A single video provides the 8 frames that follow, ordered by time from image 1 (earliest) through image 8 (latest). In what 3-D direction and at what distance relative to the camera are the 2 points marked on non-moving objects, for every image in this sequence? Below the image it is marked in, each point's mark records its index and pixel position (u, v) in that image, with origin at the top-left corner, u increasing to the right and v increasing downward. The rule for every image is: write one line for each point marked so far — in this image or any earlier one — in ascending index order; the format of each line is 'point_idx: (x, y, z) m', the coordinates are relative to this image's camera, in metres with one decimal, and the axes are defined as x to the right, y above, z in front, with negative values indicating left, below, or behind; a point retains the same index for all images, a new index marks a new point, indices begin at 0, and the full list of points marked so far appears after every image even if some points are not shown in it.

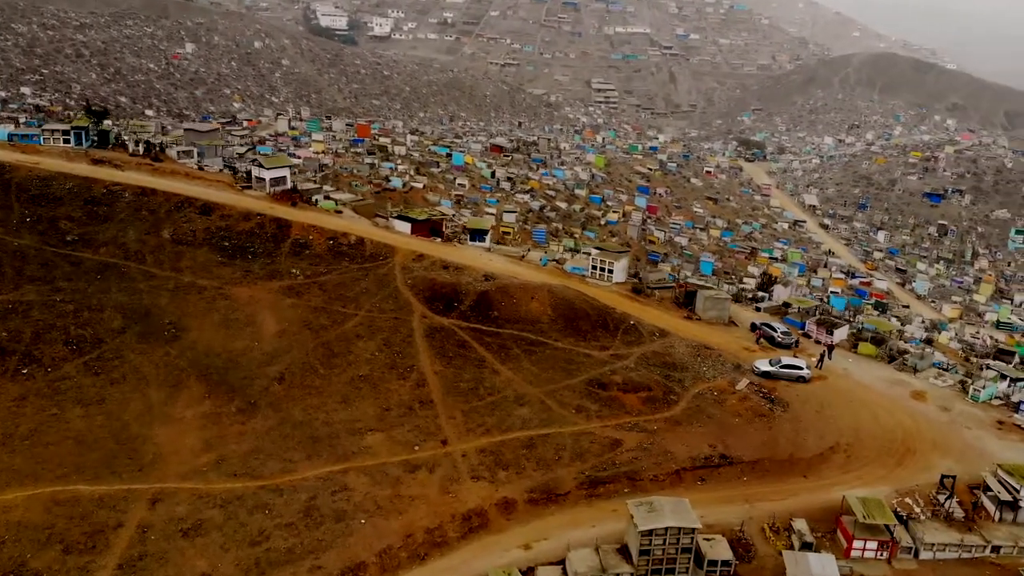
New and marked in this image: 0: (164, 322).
0: (-6.9, -0.7, +18.9) m
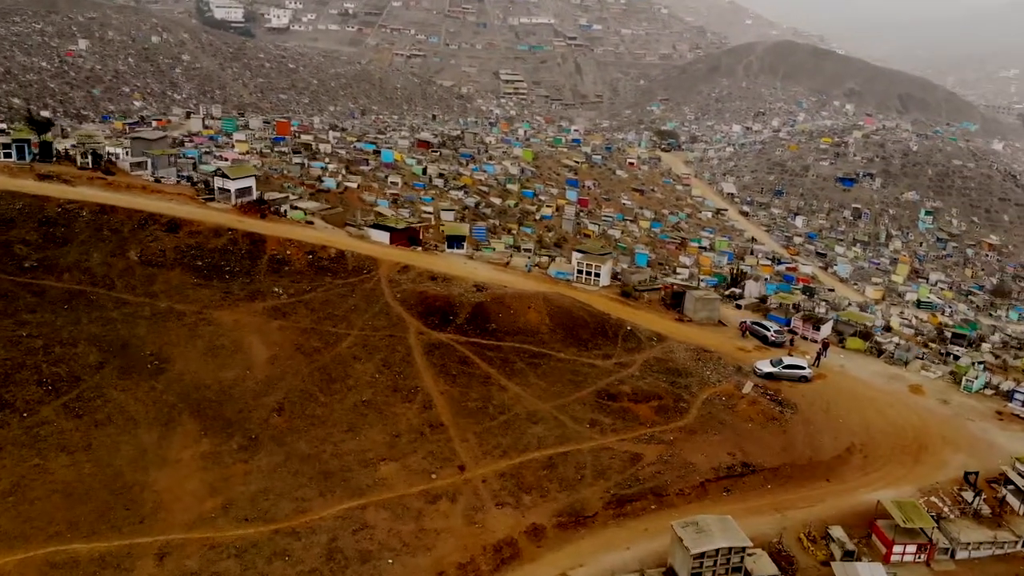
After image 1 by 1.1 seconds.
0: (-6.6, -1.2, +17.2) m
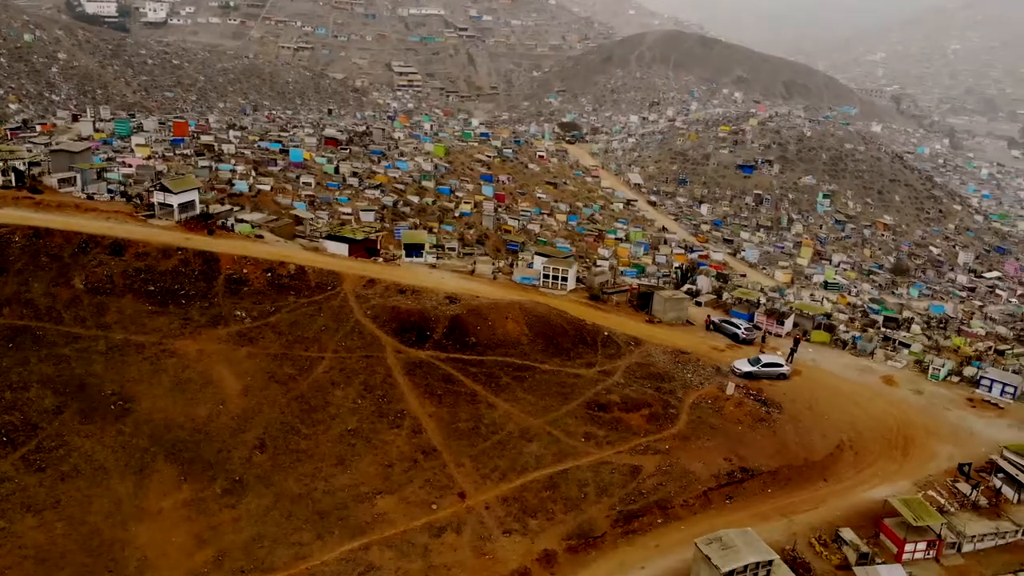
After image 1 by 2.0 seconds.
0: (-6.6, -1.7, +15.5) m
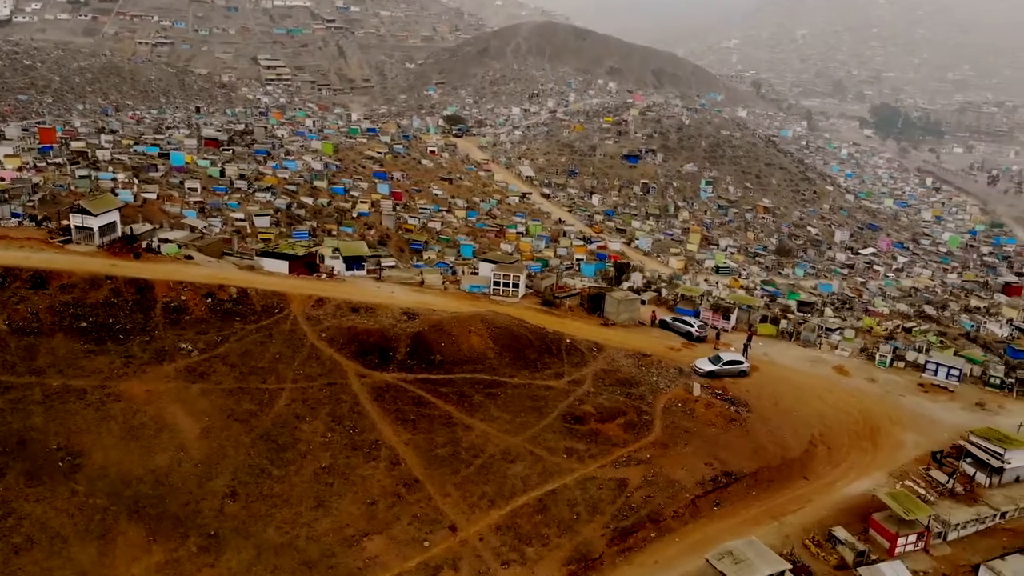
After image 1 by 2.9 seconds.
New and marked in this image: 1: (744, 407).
0: (-6.6, -2.3, +13.7) m
1: (+4.7, -2.4, +19.4) m
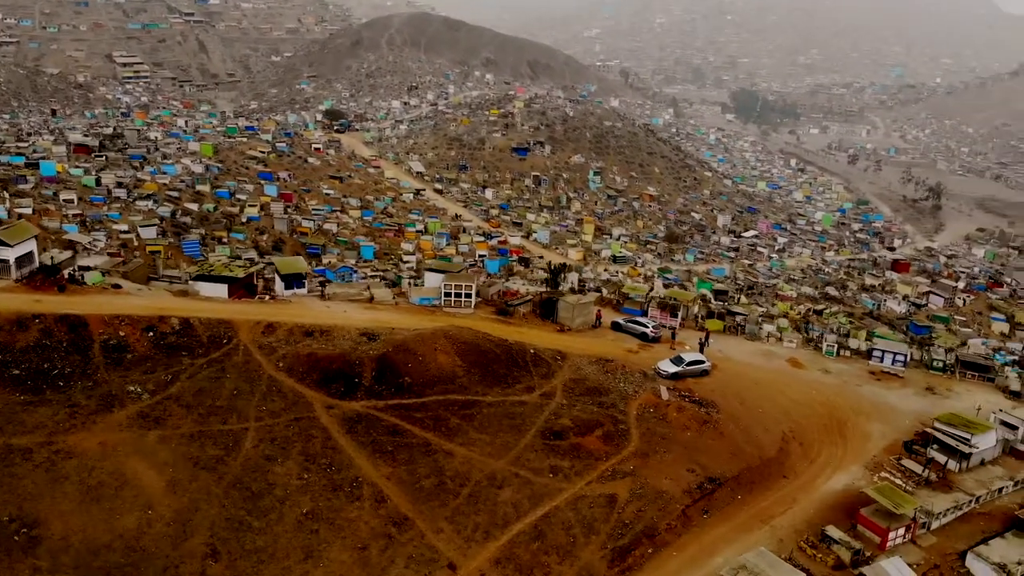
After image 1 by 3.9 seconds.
0: (-6.4, -3.0, +11.9) m
1: (+4.0, -2.4, +19.1) m
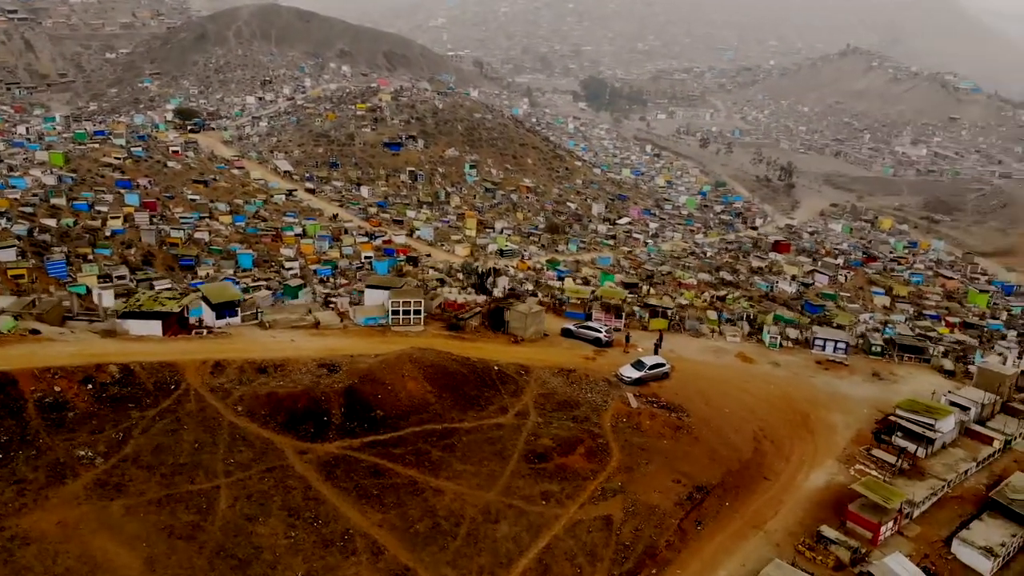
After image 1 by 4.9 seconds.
0: (-5.8, -3.7, +10.0) m
1: (+3.3, -2.4, +18.7) m
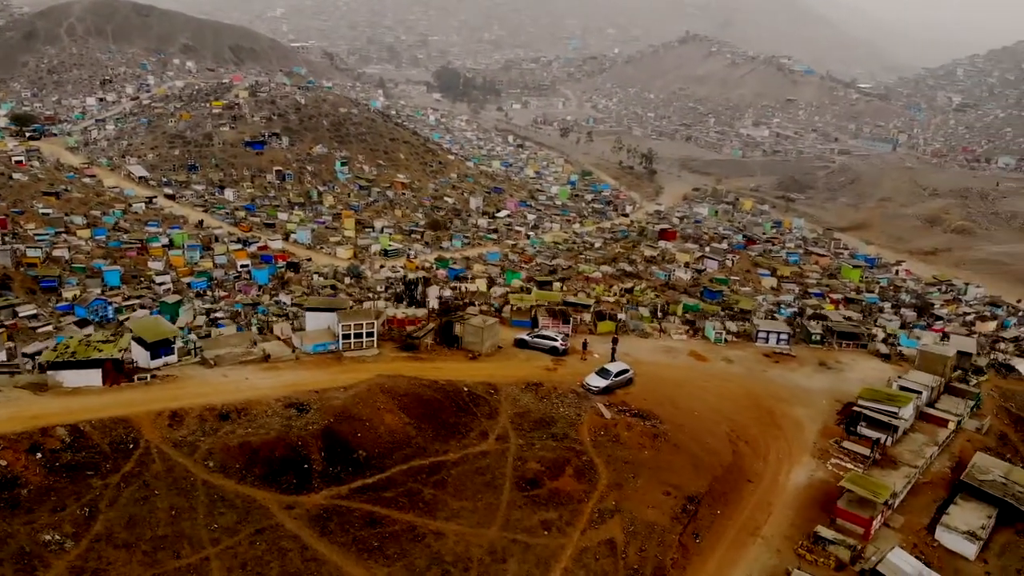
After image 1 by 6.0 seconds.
0: (-4.8, -4.3, +8.2) m
1: (+2.7, -2.5, +18.2) m
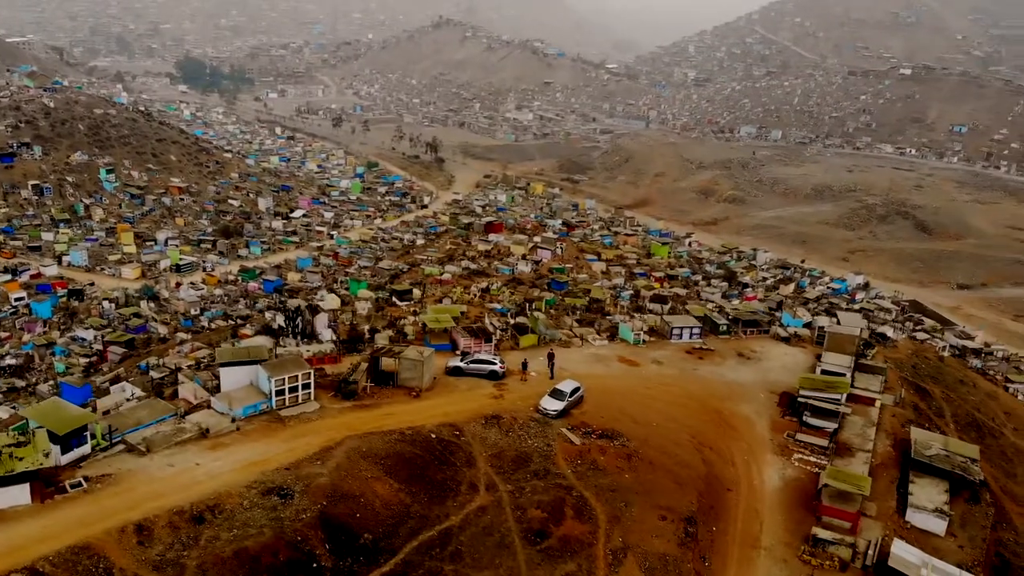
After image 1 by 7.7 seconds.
0: (-2.6, -5.3, +5.7) m
1: (+2.0, -2.7, +17.3) m
